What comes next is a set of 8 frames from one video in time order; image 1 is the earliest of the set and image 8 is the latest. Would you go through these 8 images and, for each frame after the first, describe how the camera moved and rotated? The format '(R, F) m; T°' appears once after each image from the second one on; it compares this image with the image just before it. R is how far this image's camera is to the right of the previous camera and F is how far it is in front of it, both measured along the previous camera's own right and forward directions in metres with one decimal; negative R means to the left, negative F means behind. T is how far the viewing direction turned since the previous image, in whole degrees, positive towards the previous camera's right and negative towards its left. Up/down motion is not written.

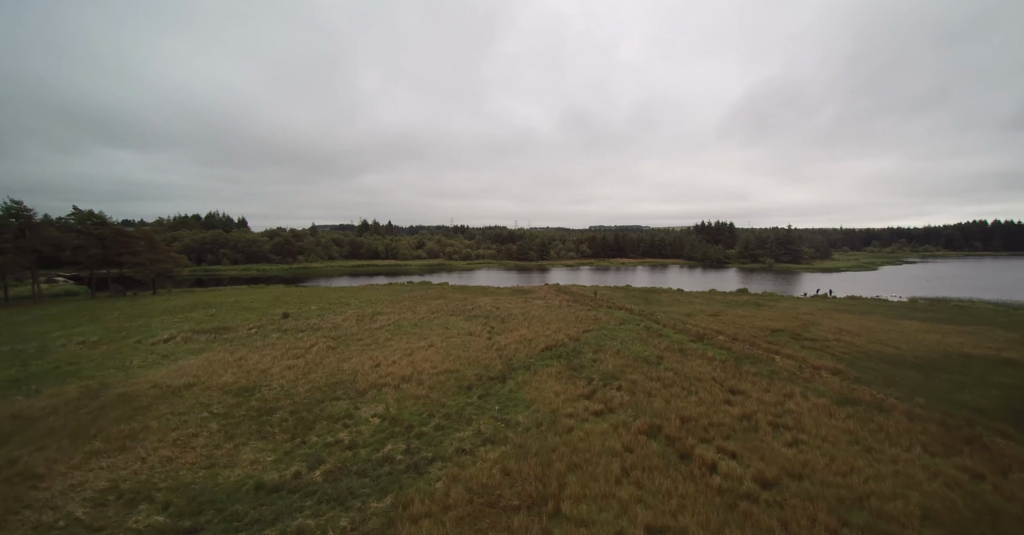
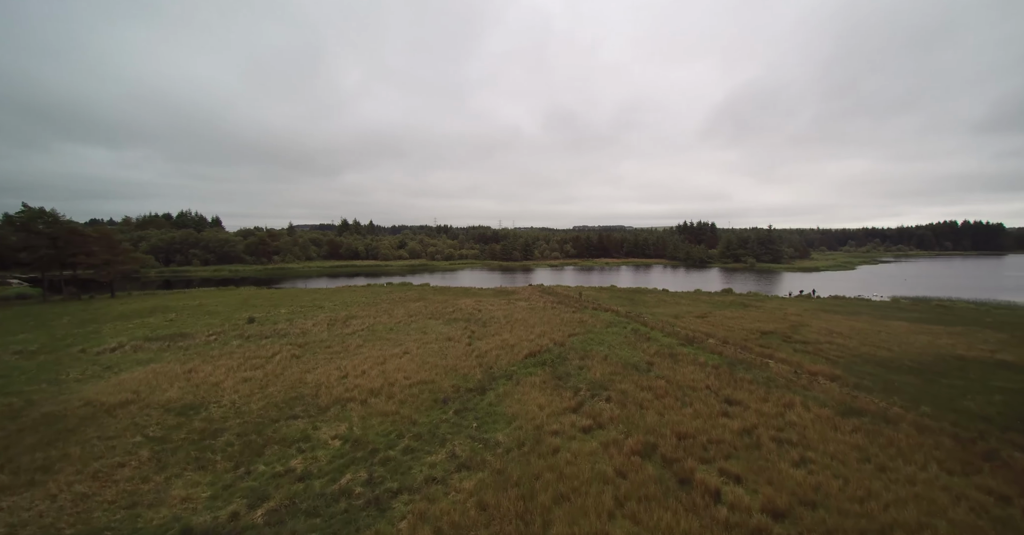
(+0.1, +1.2) m; +2°
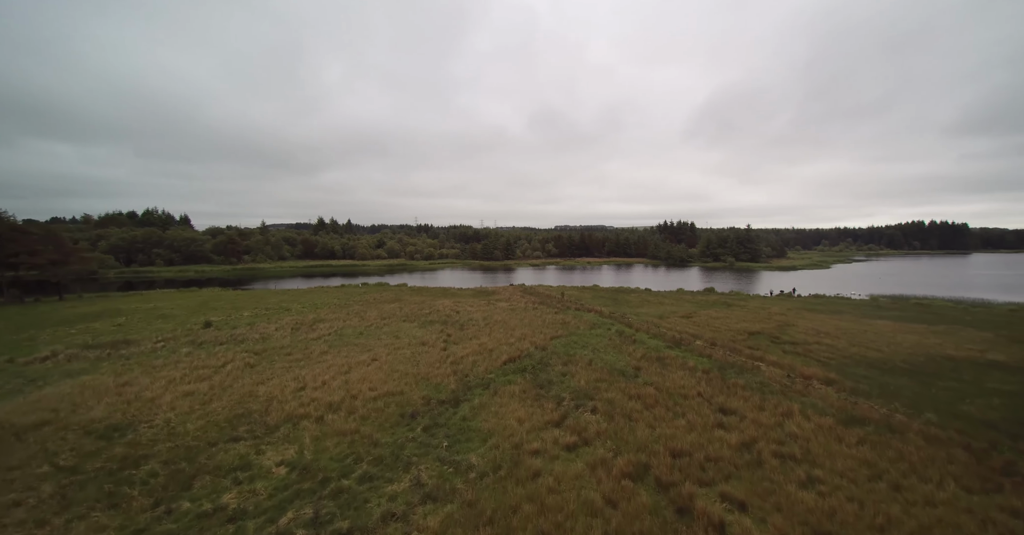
(+0.2, +1.3) m; +2°
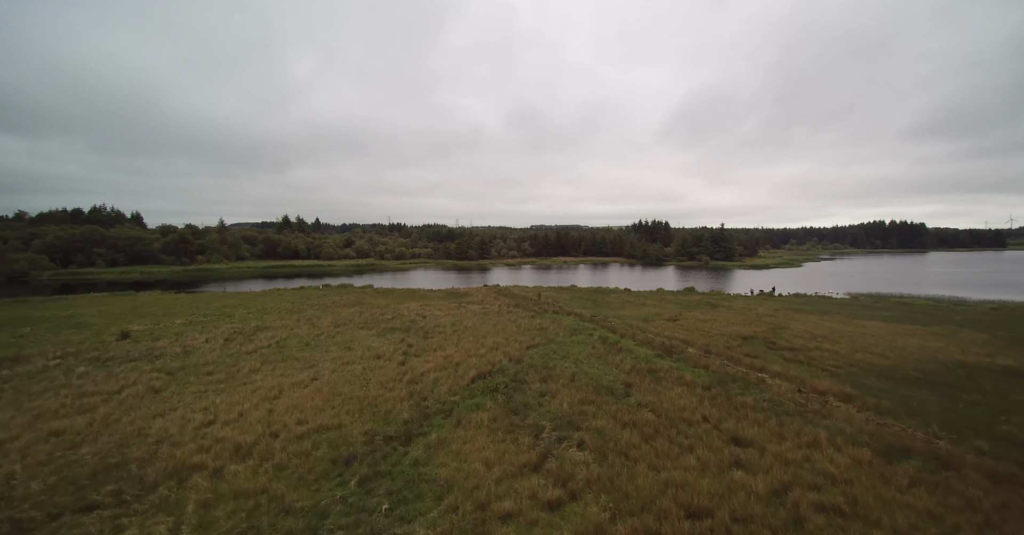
(+0.2, +2.4) m; +3°
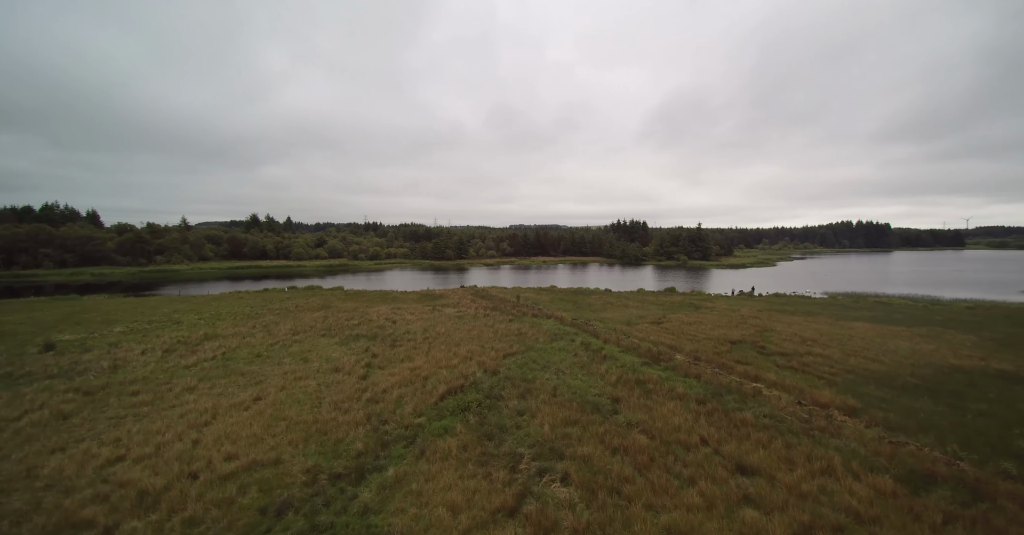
(+0.2, +1.5) m; +3°
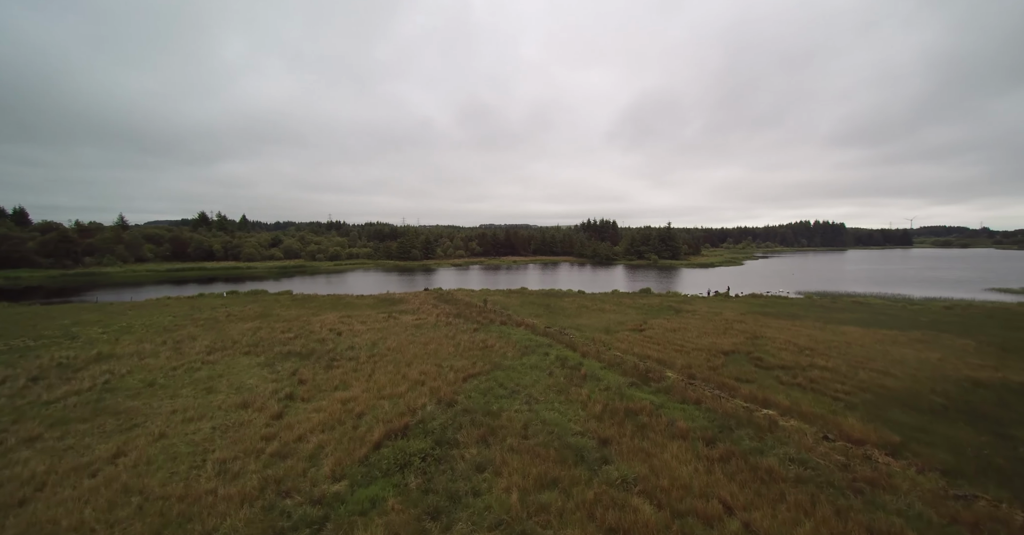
(+0.3, +2.7) m; +4°
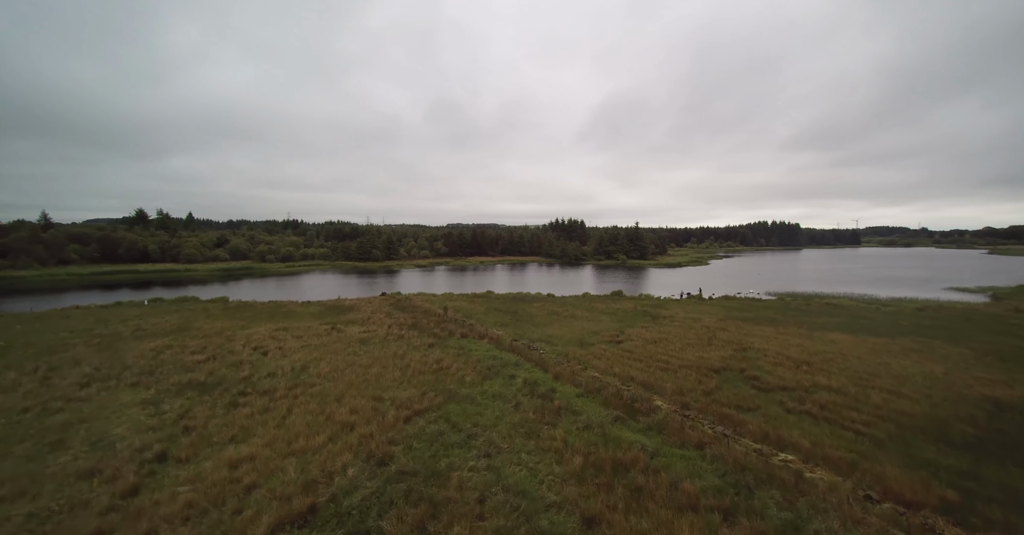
(+0.3, +2.6) m; +4°
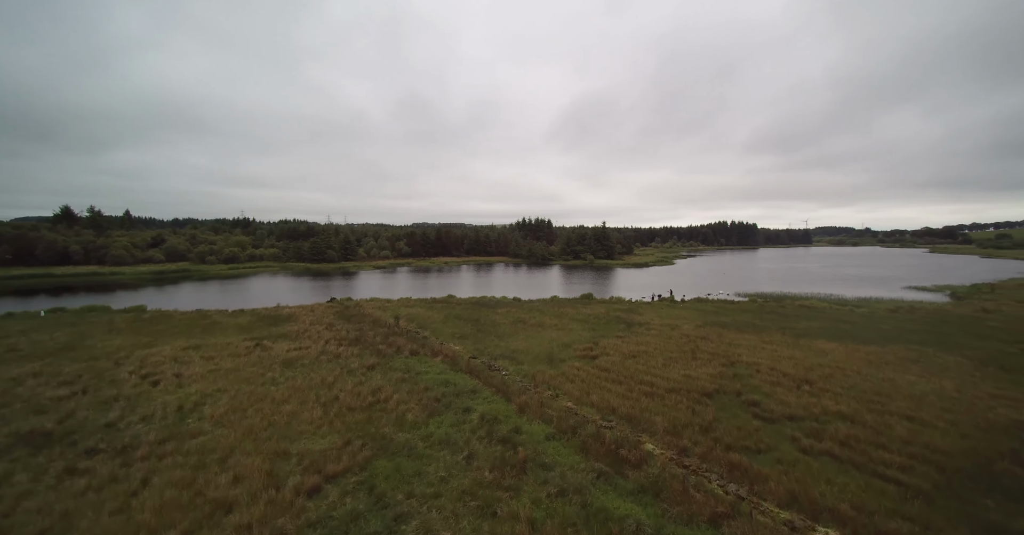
(+0.4, +2.6) m; +4°
